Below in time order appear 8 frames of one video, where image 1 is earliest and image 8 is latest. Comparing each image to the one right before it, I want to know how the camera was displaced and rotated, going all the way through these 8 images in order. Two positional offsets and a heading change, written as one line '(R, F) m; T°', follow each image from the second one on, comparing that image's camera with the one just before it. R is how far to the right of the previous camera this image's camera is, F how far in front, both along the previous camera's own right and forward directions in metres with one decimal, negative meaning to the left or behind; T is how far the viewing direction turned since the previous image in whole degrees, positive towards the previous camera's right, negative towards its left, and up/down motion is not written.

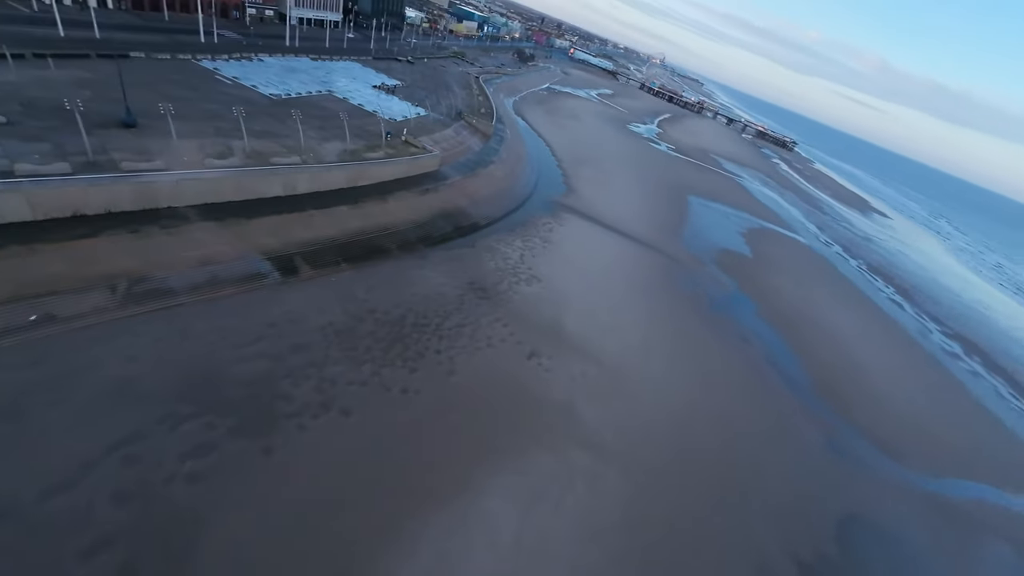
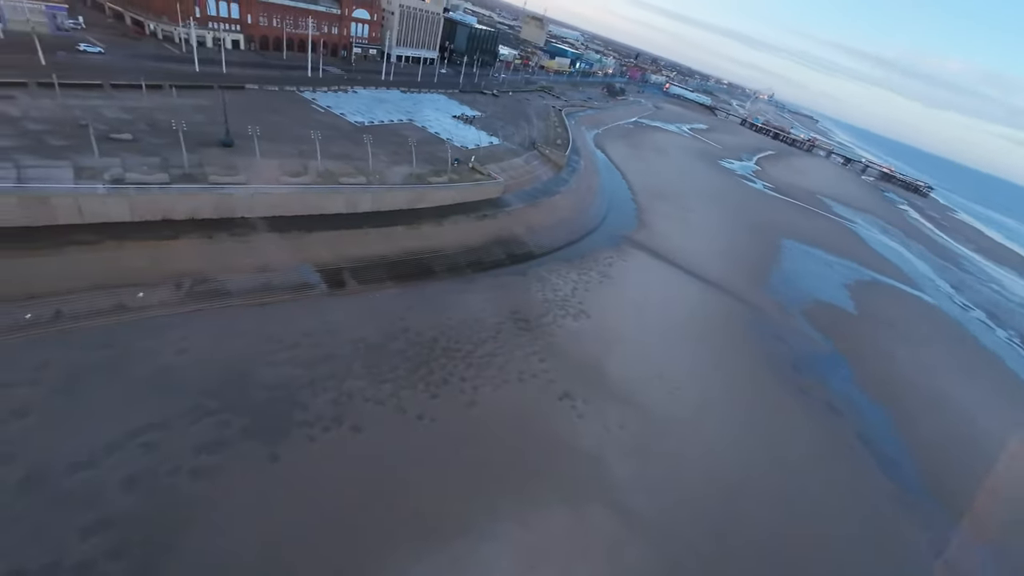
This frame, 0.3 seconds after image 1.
(+2.3, +1.3) m; -11°
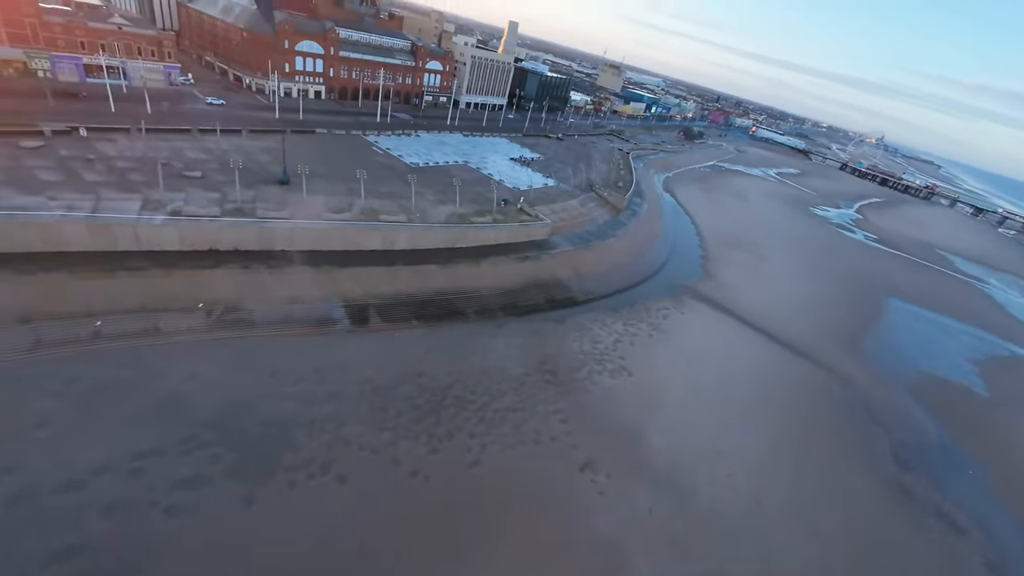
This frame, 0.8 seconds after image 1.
(+2.5, +2.0) m; -10°
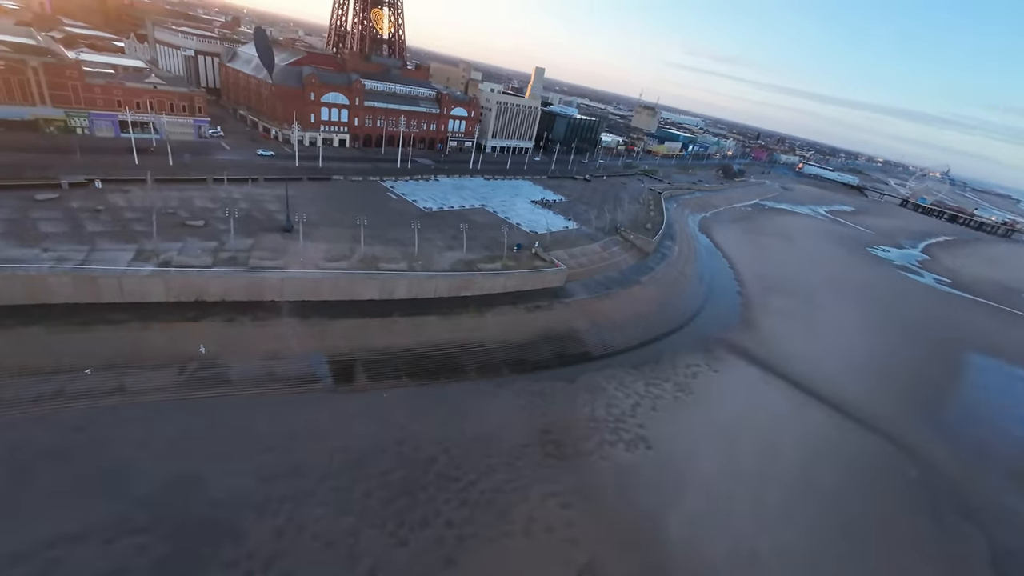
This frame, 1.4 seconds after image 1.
(+2.2, +2.6) m; -5°
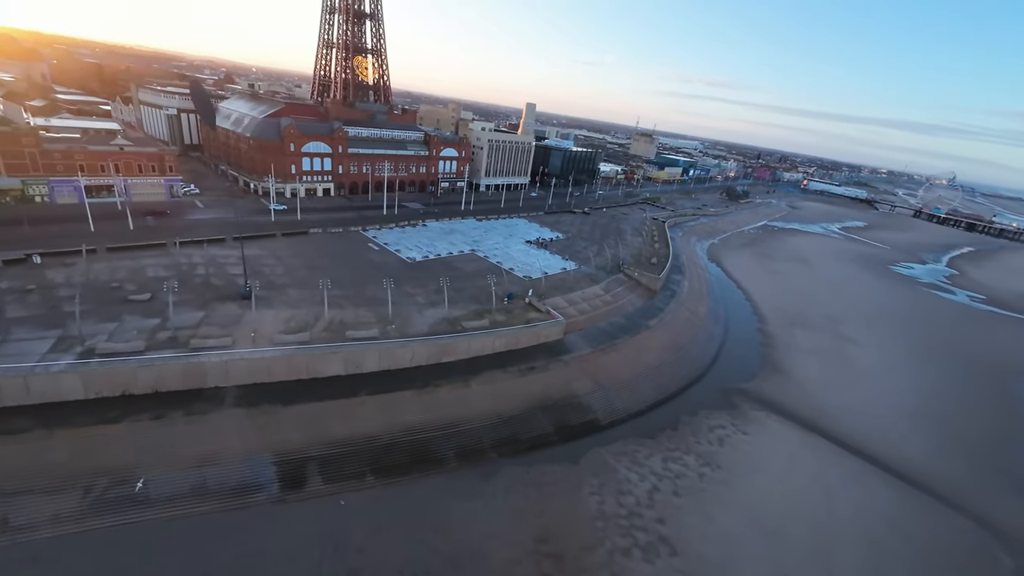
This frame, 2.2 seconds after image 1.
(+1.5, +3.7) m; -1°
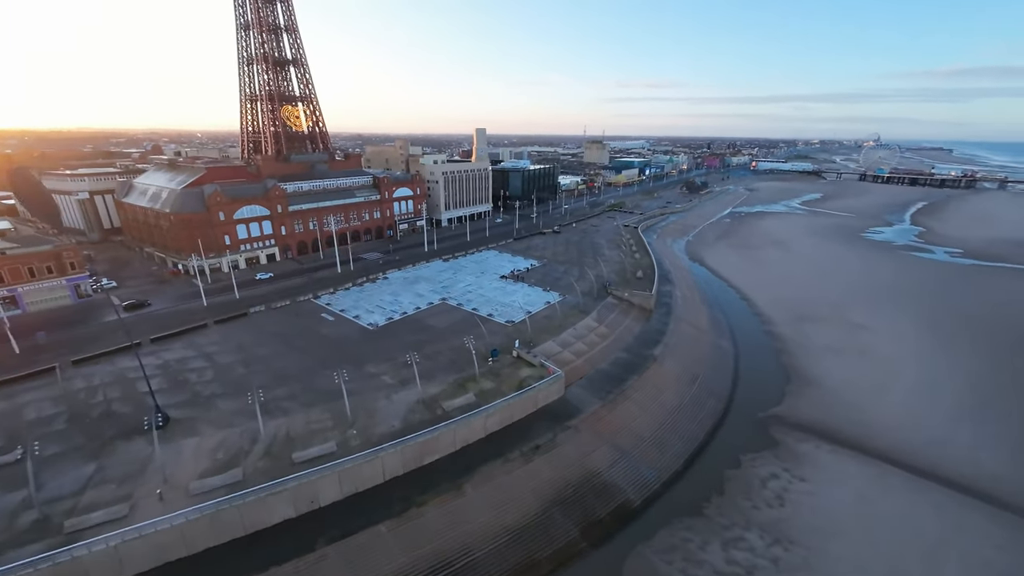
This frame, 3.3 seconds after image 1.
(+0.1, +4.9) m; +3°
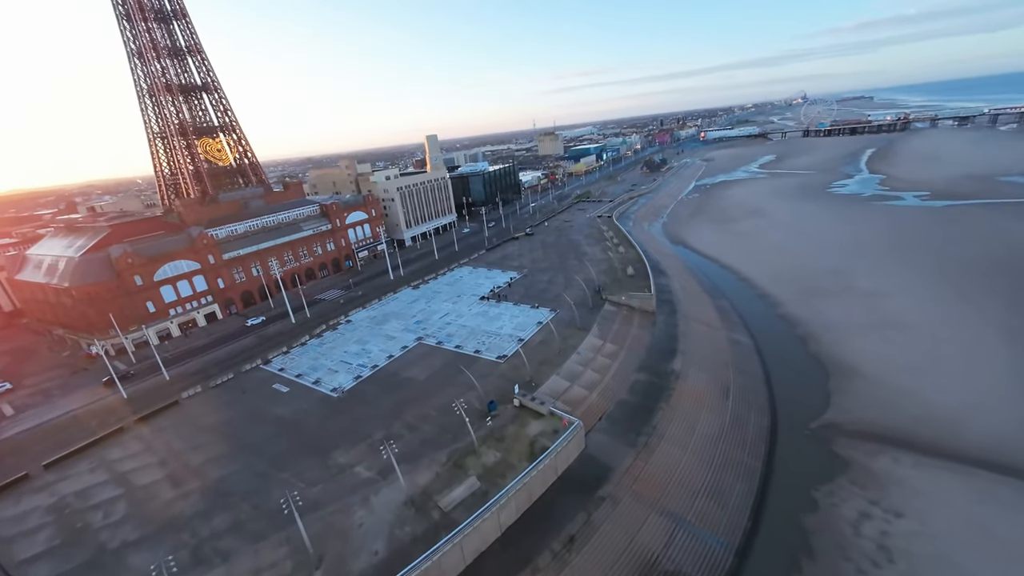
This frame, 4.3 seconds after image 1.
(-0.5, +5.4) m; +3°
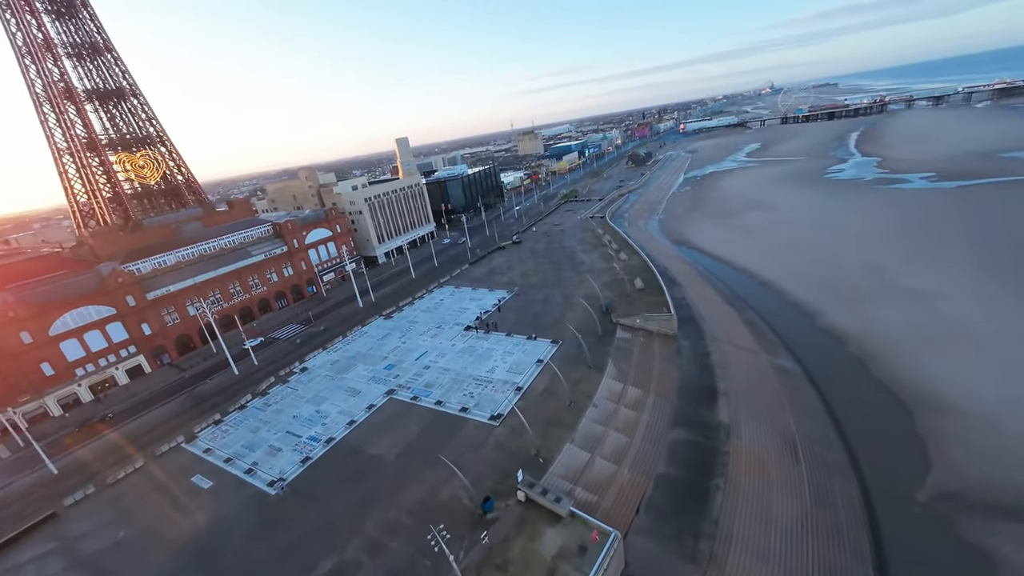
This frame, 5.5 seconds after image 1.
(-0.1, +6.9) m; +2°
